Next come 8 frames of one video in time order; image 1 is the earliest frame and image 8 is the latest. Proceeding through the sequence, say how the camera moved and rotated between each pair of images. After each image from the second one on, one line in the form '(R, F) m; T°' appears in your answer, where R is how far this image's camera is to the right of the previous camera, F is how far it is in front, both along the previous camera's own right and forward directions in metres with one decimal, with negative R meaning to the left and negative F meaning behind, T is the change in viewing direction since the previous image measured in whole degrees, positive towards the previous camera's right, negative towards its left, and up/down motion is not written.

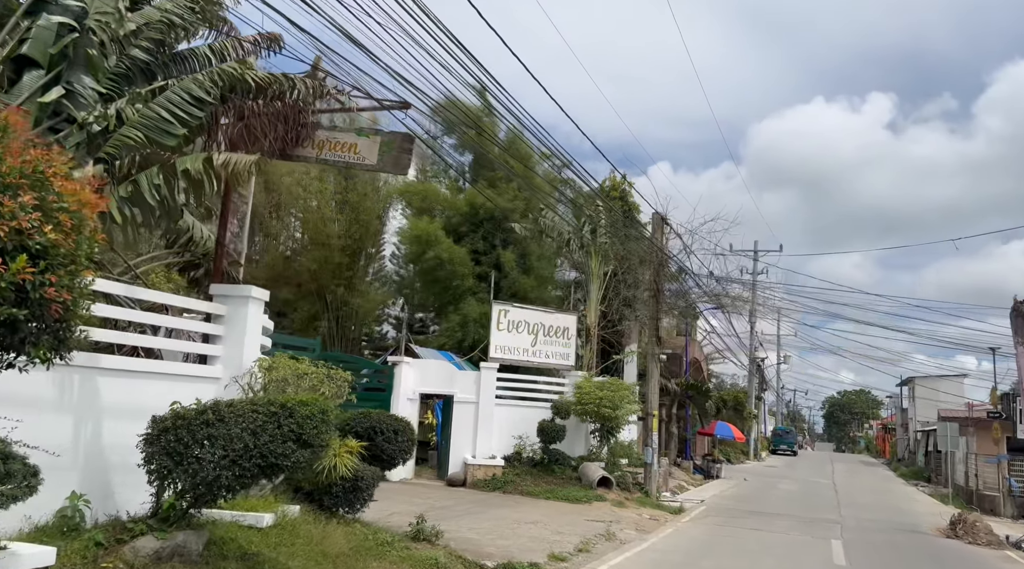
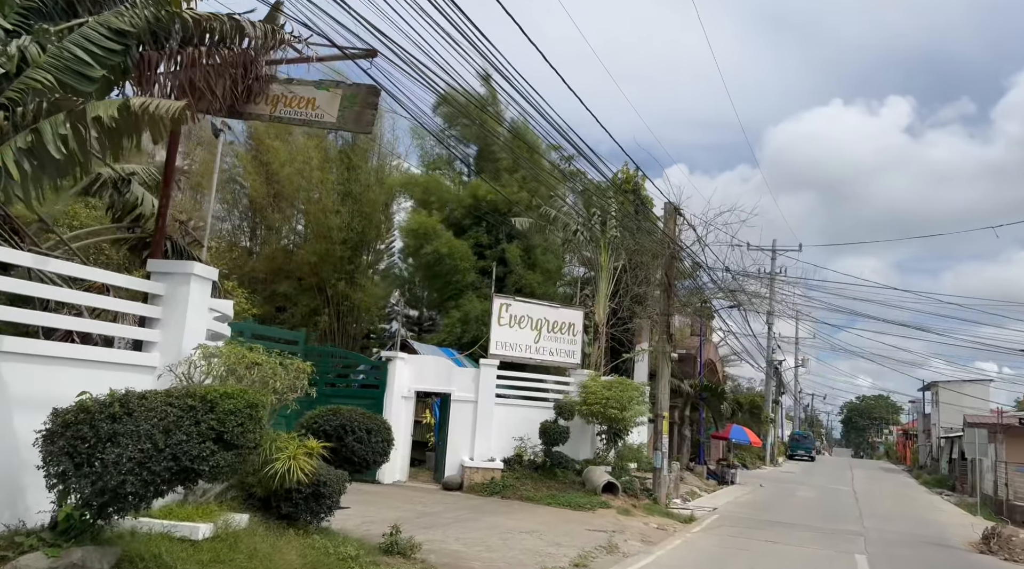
(+0.3, +1.0) m; -1°
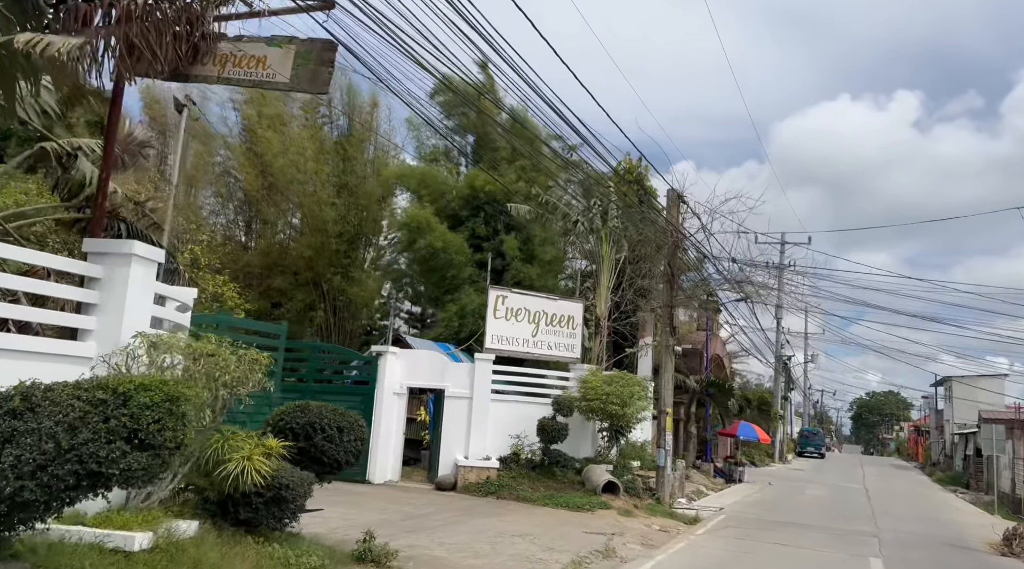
(+0.2, +0.7) m; -1°
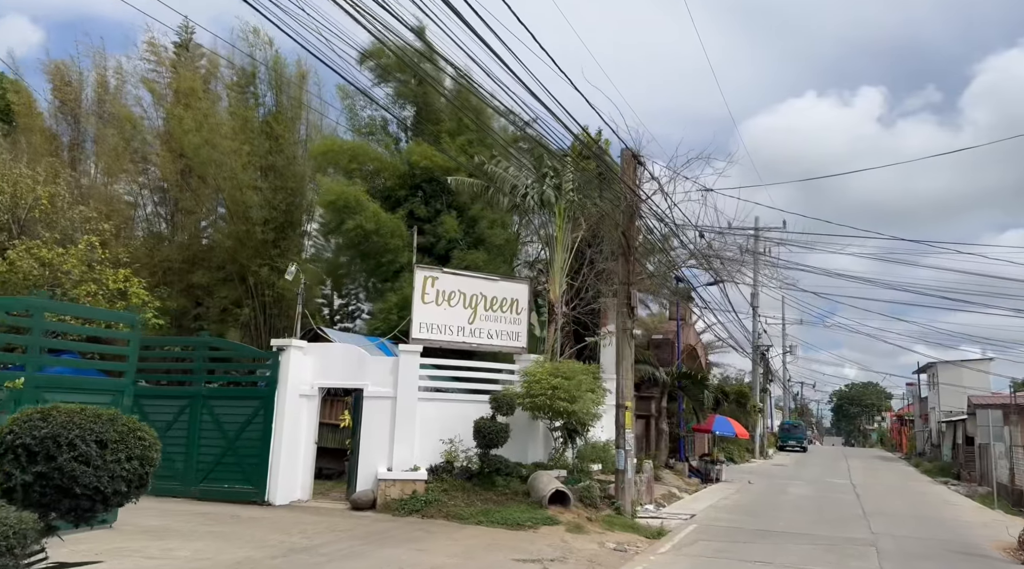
(+0.9, +2.5) m; +1°
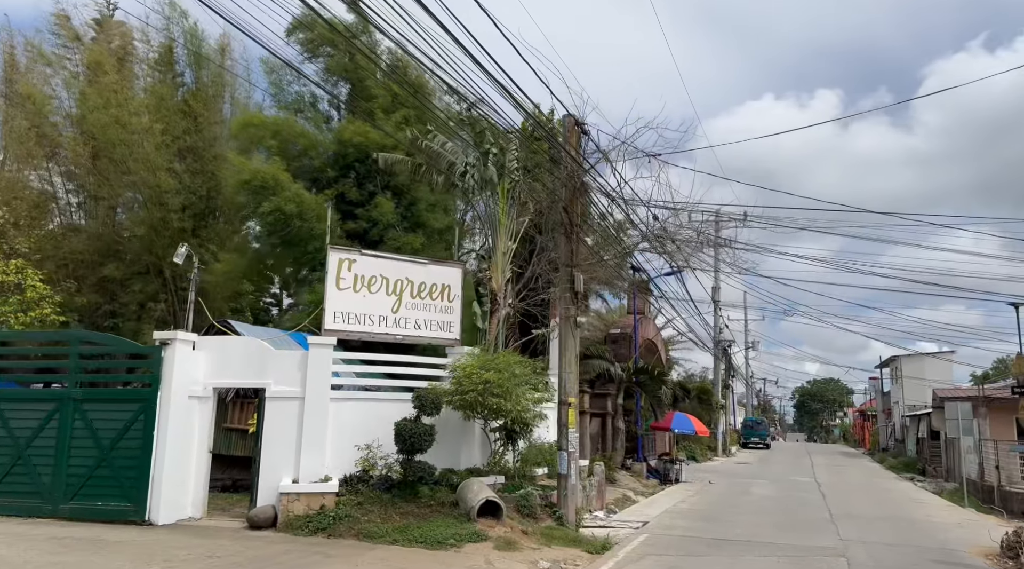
(+0.6, +1.7) m; +2°
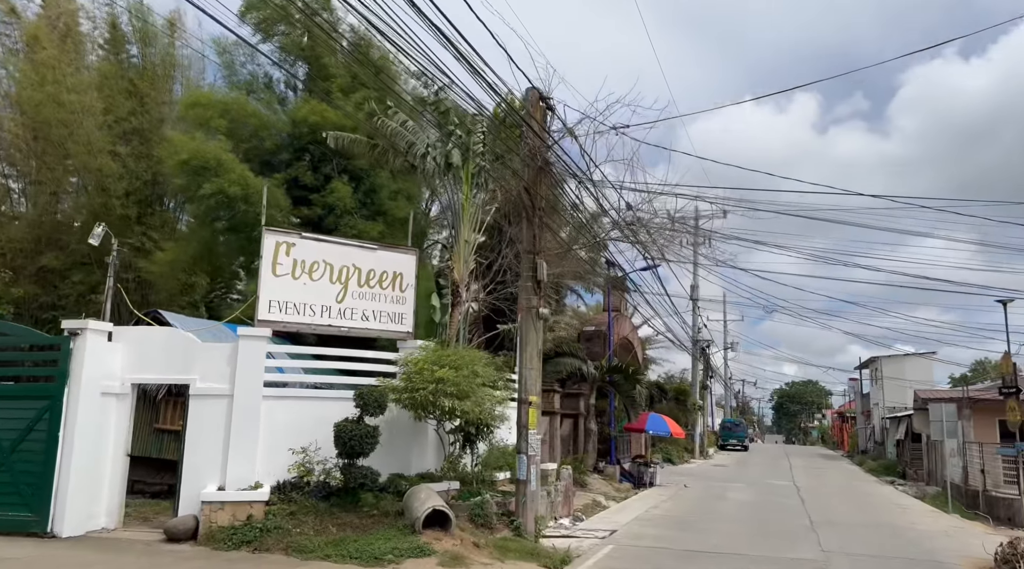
(+0.4, +1.1) m; +1°
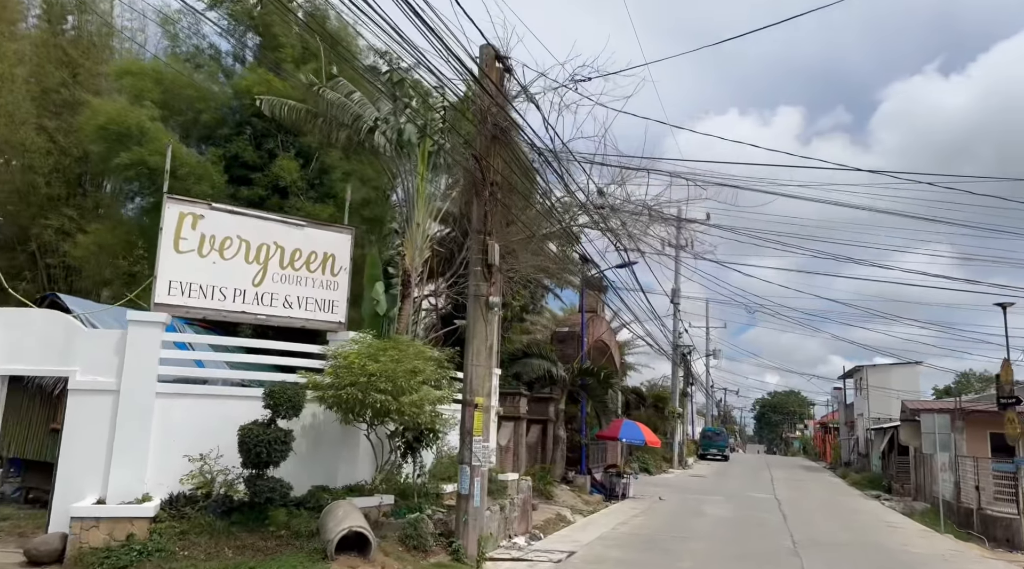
(+0.5, +1.6) m; +1°
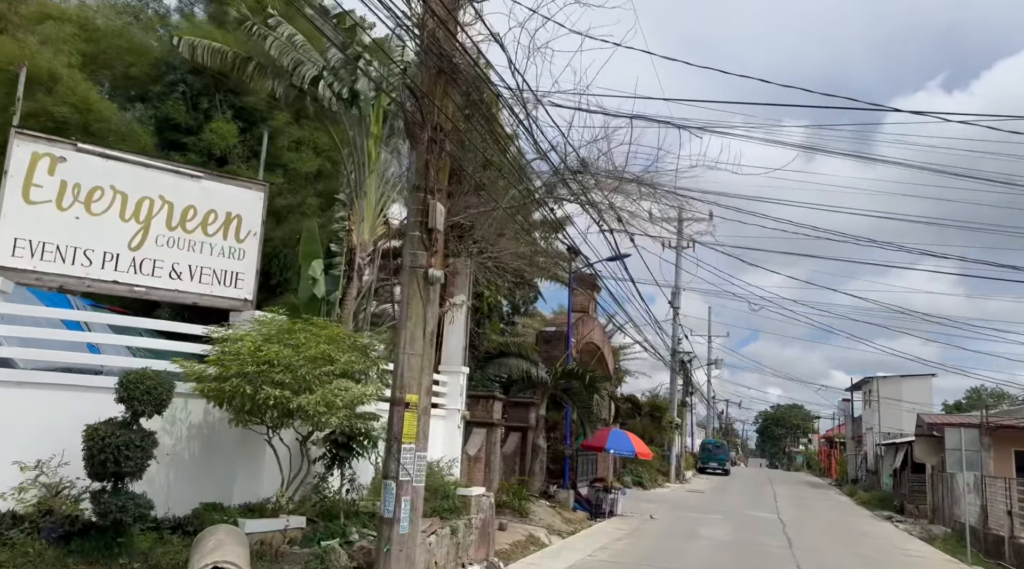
(+0.6, +2.1) m; 0°
